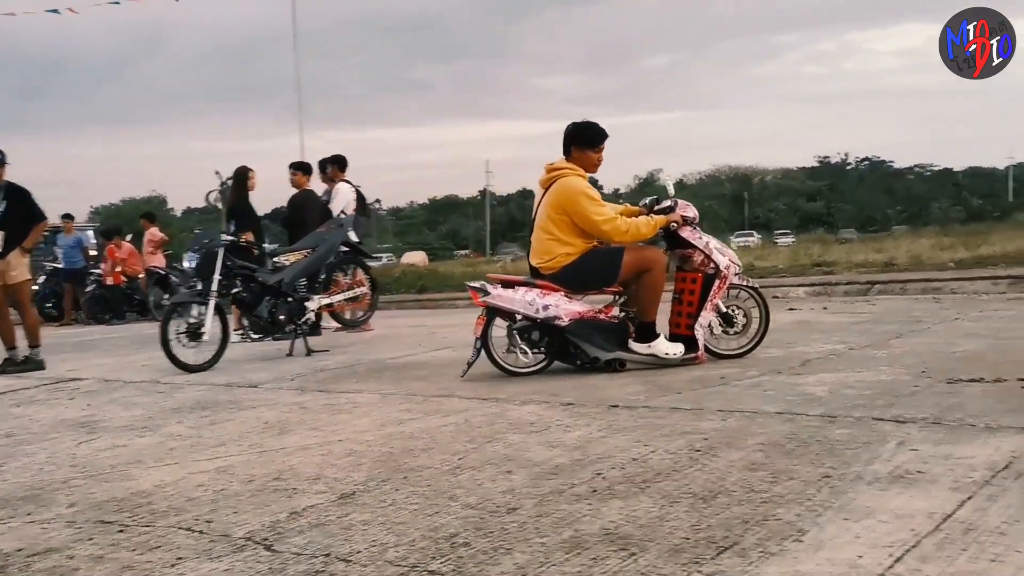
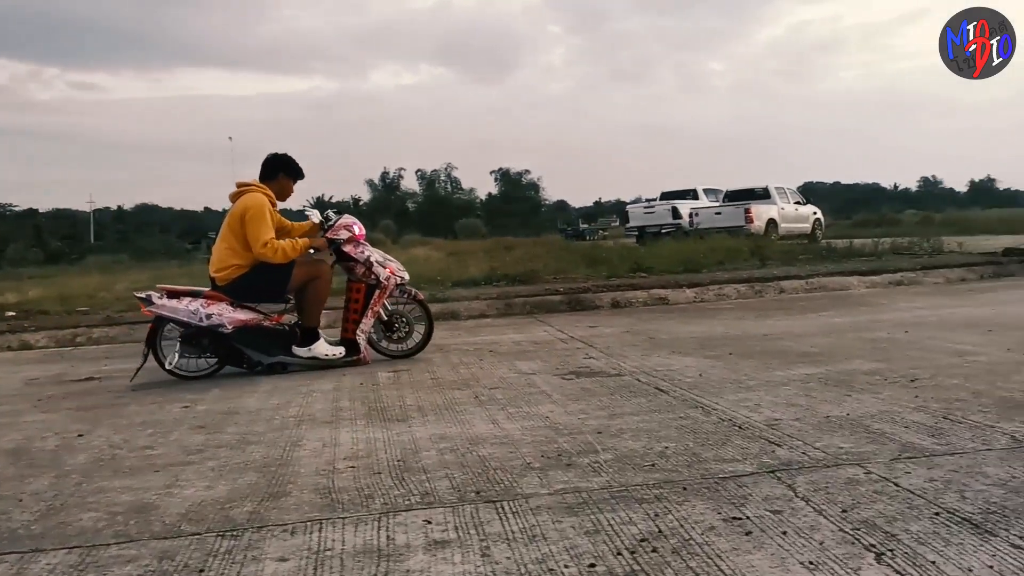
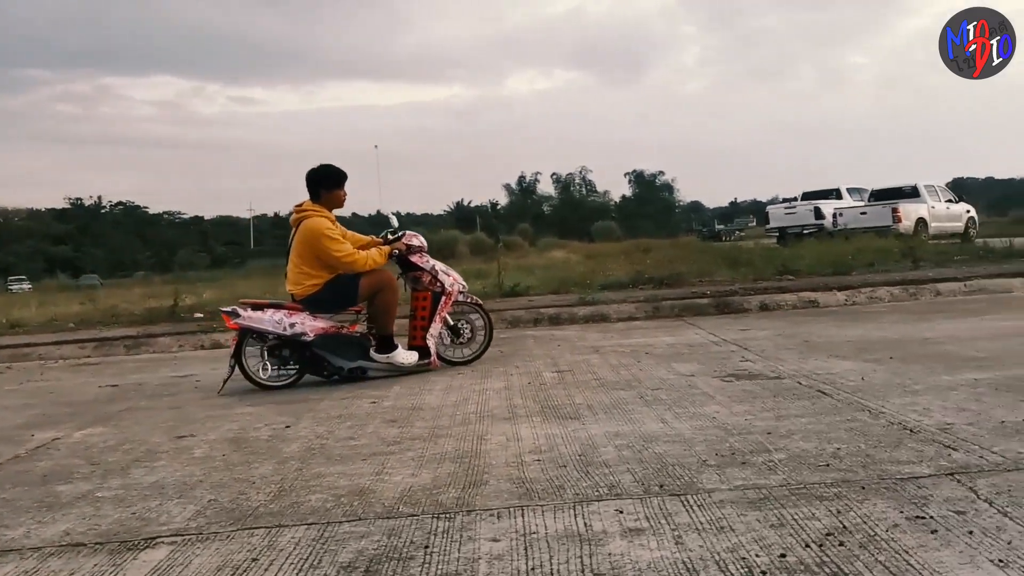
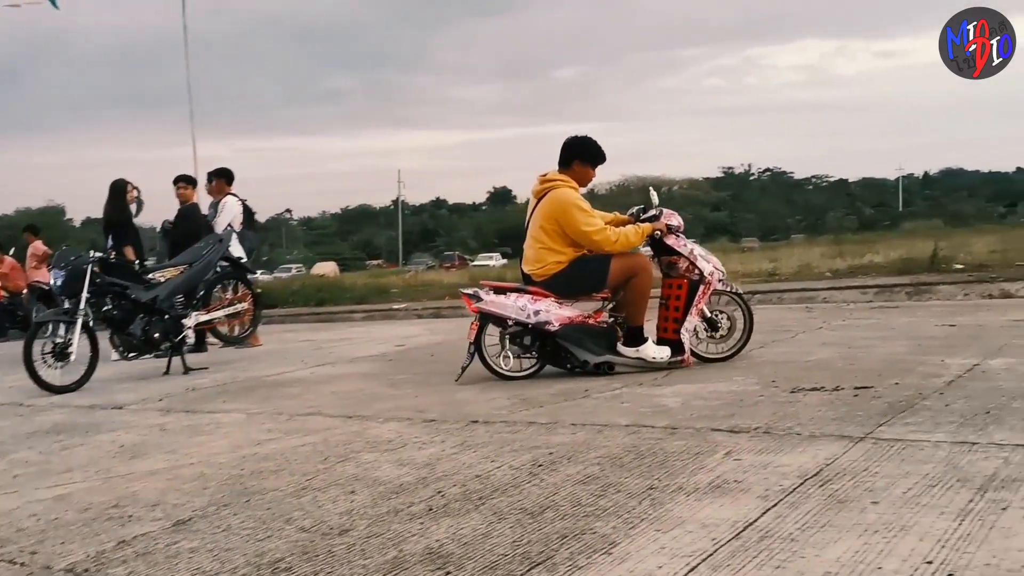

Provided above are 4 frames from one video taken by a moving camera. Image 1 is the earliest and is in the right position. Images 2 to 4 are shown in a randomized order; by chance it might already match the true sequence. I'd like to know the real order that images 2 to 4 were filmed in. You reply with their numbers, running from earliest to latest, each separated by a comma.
4, 3, 2
